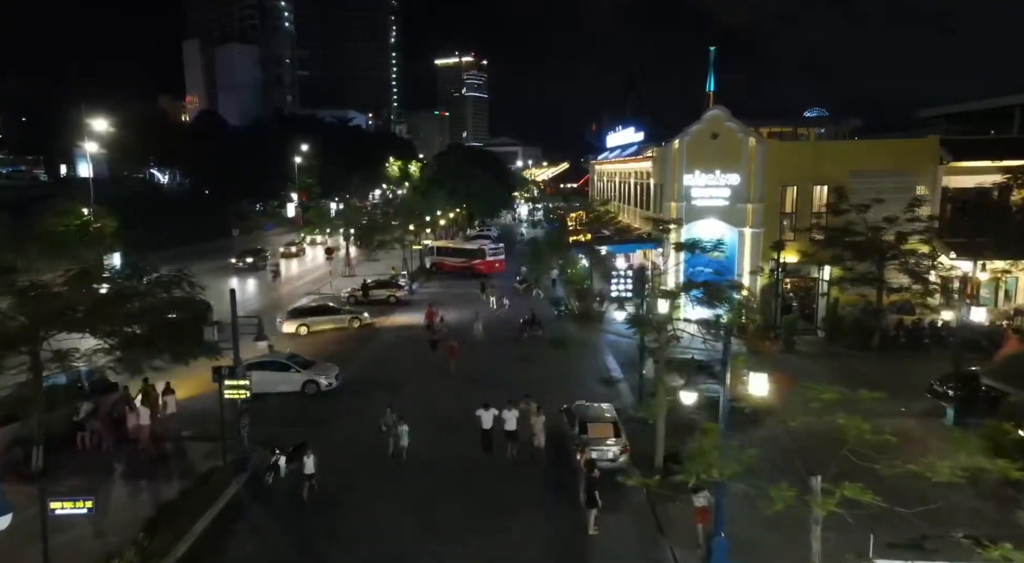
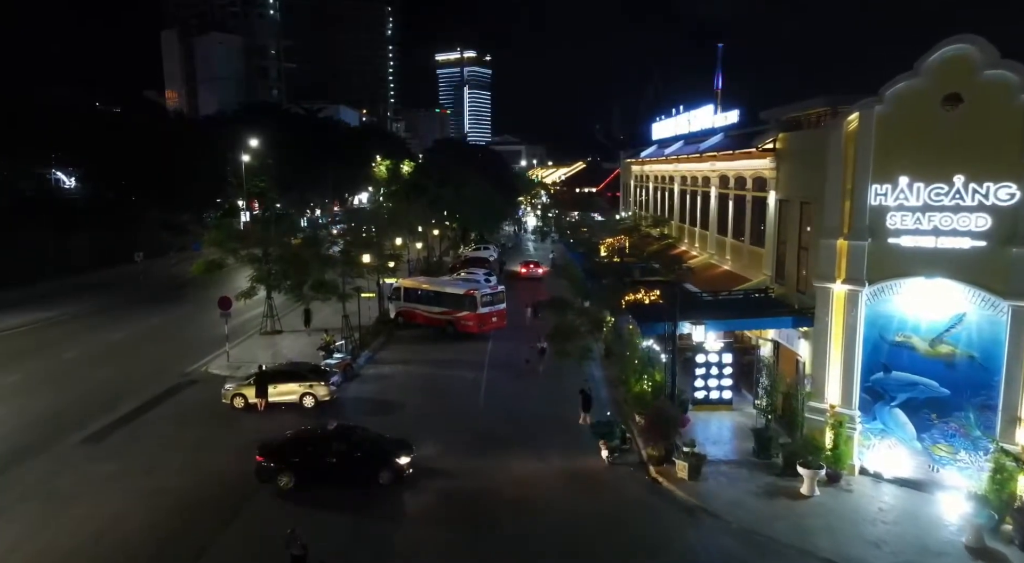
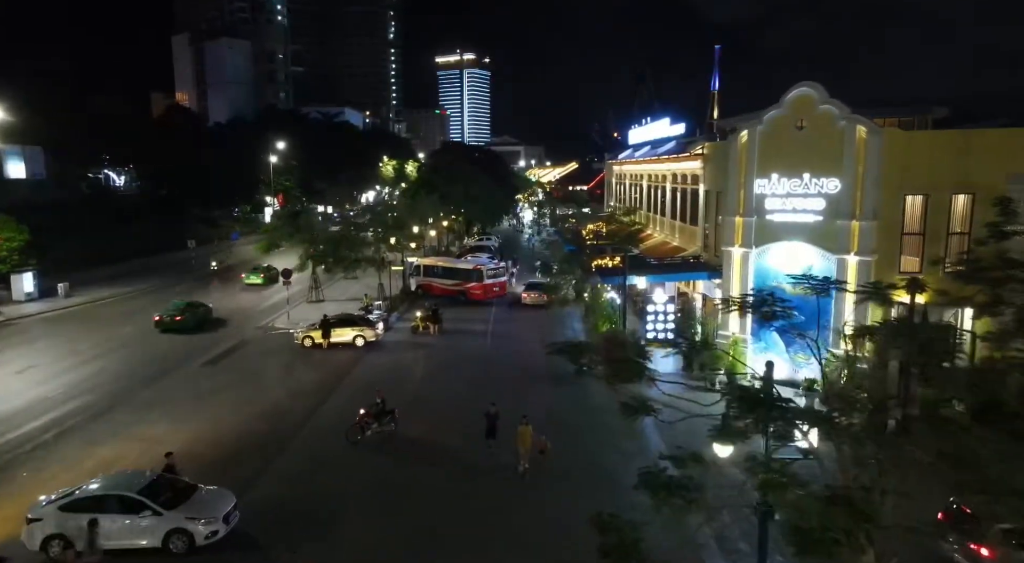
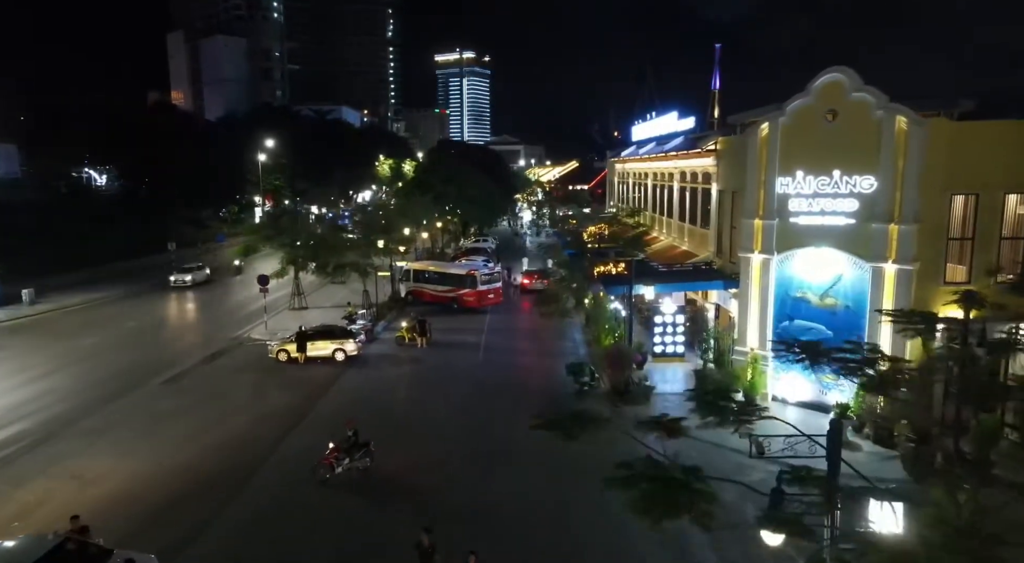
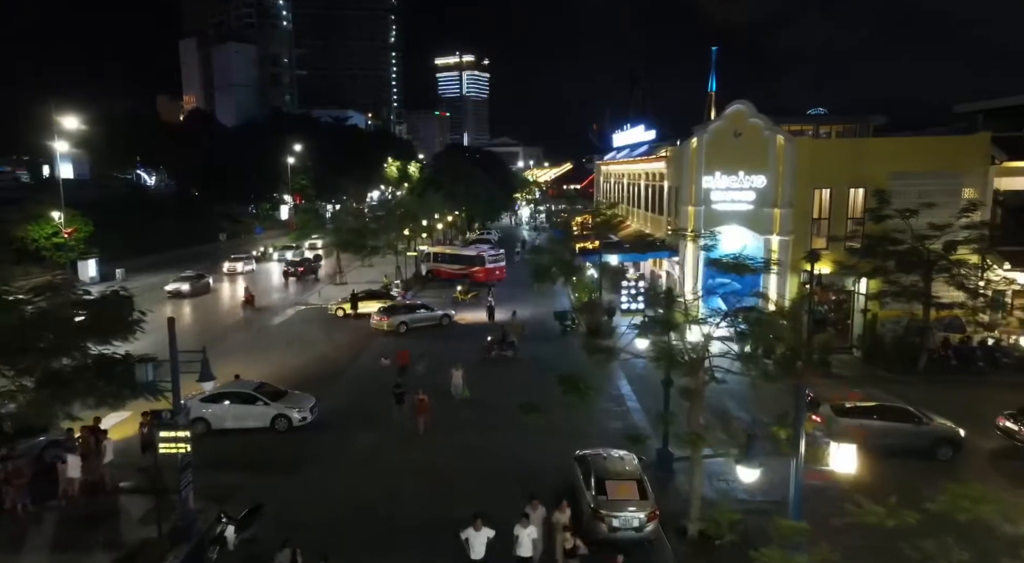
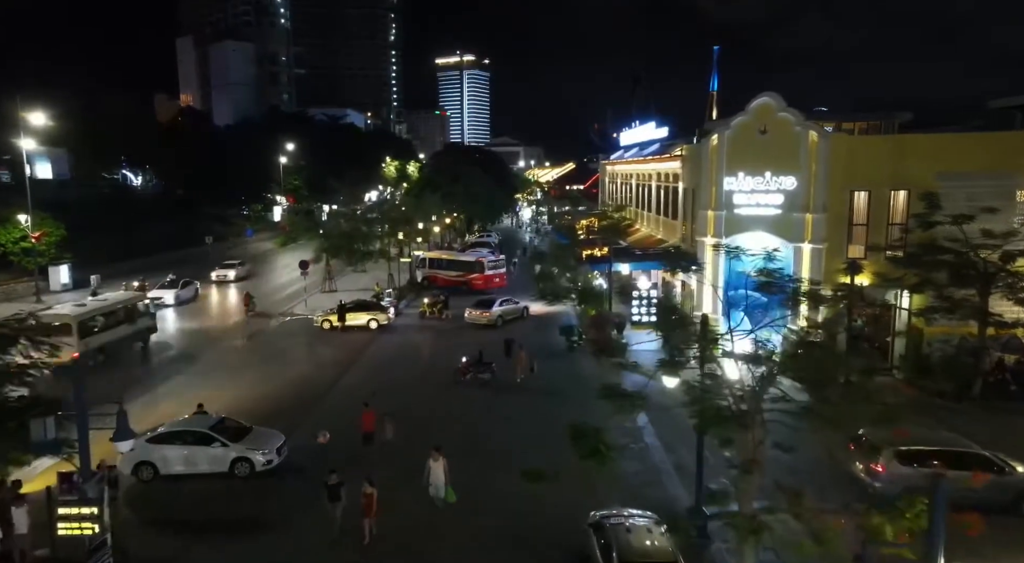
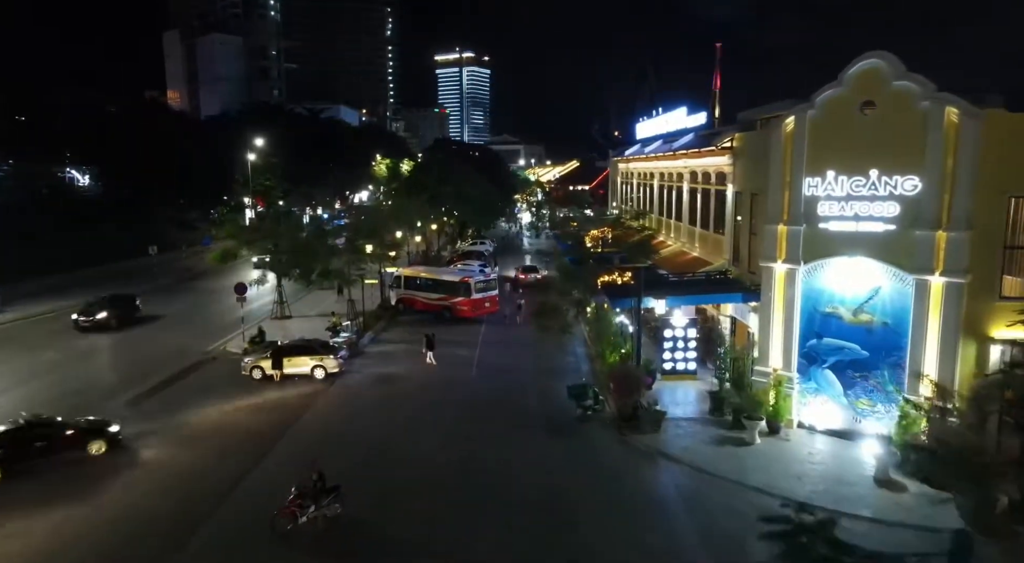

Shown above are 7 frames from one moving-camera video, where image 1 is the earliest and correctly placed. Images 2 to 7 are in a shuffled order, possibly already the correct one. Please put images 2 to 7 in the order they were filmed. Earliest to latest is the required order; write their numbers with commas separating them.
5, 6, 3, 4, 7, 2
